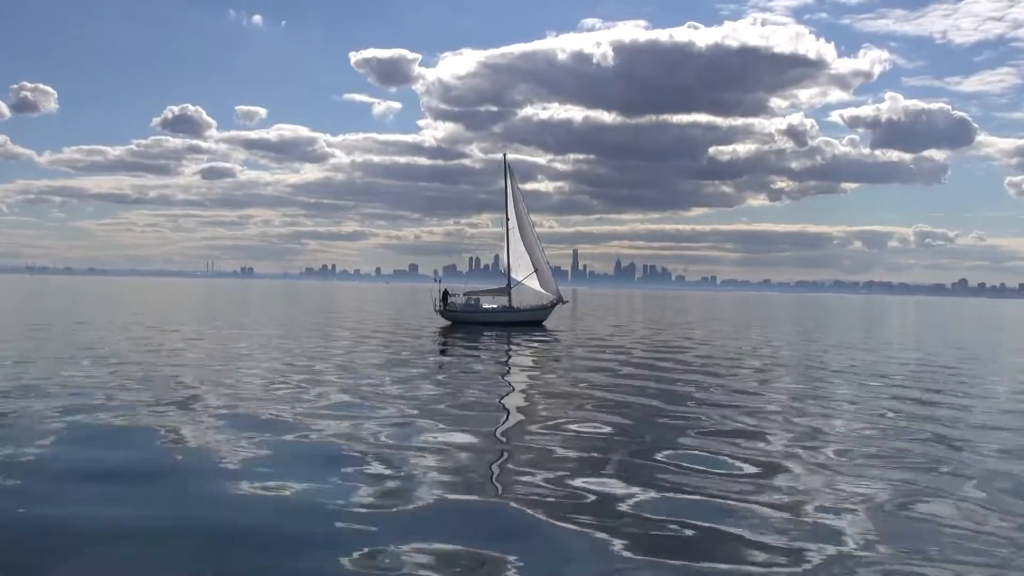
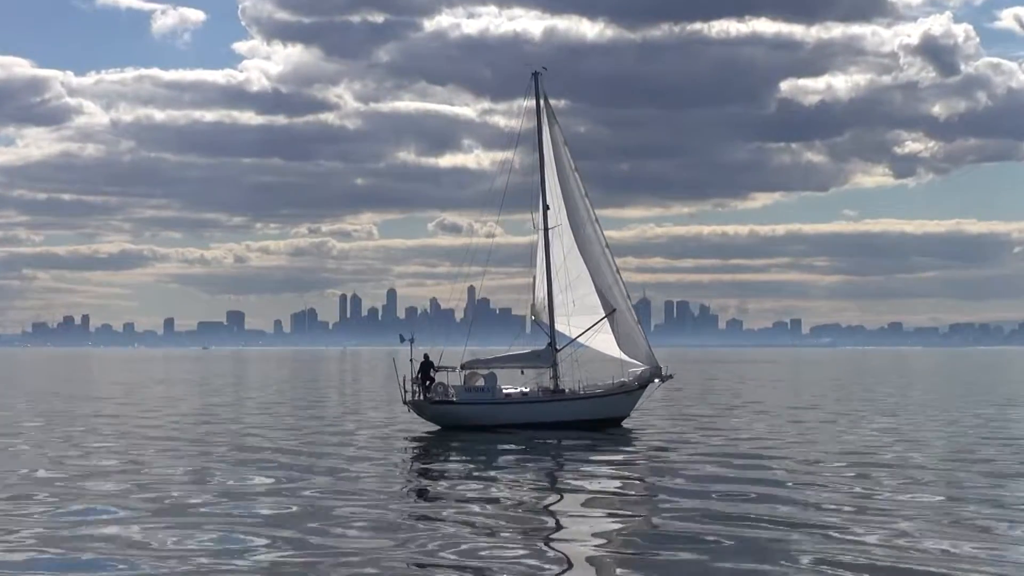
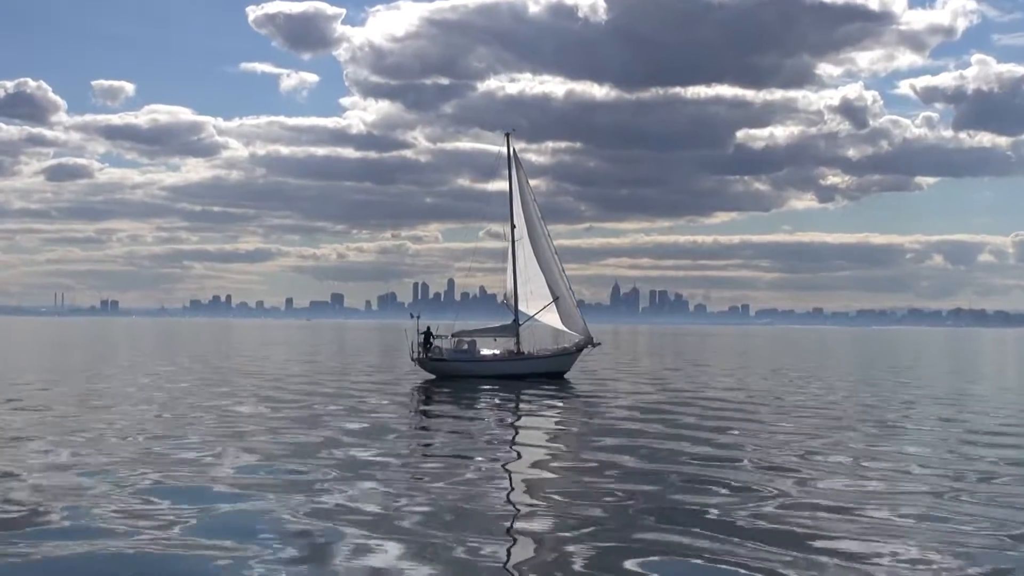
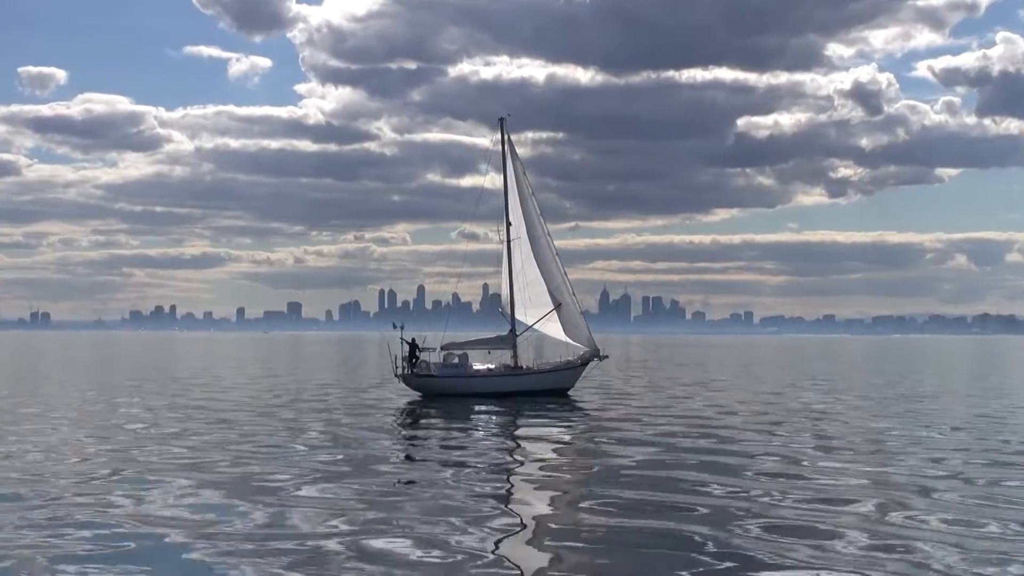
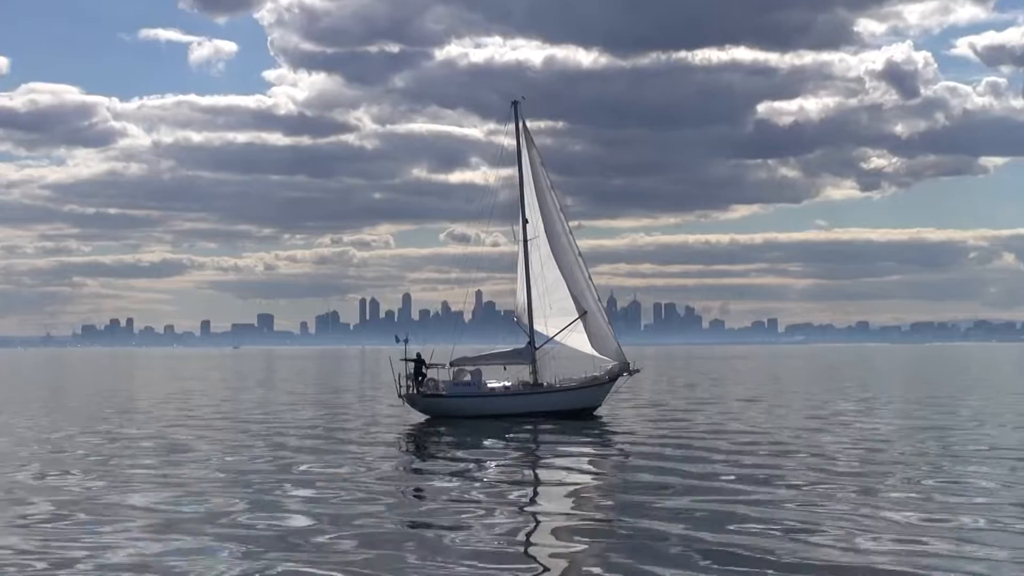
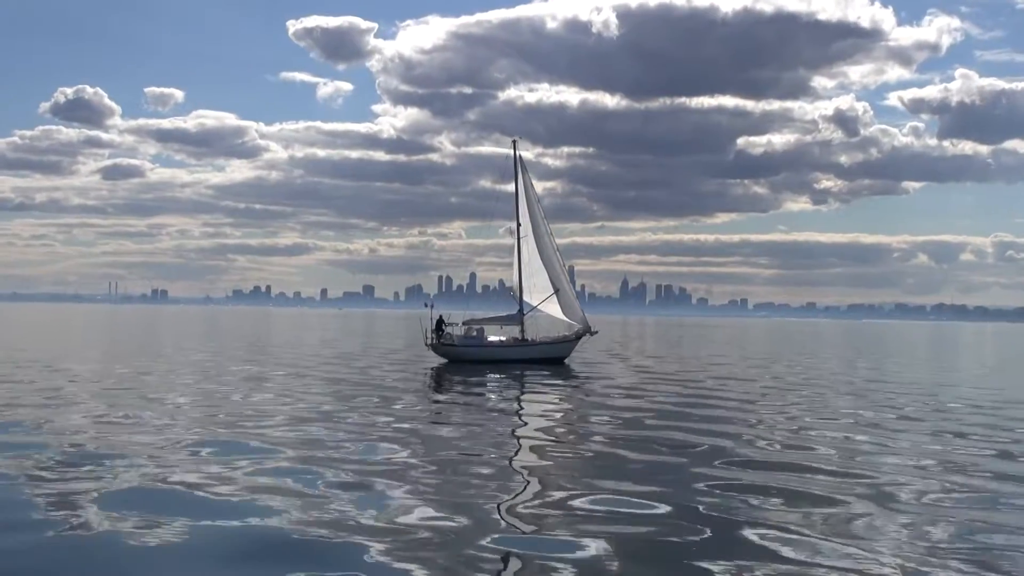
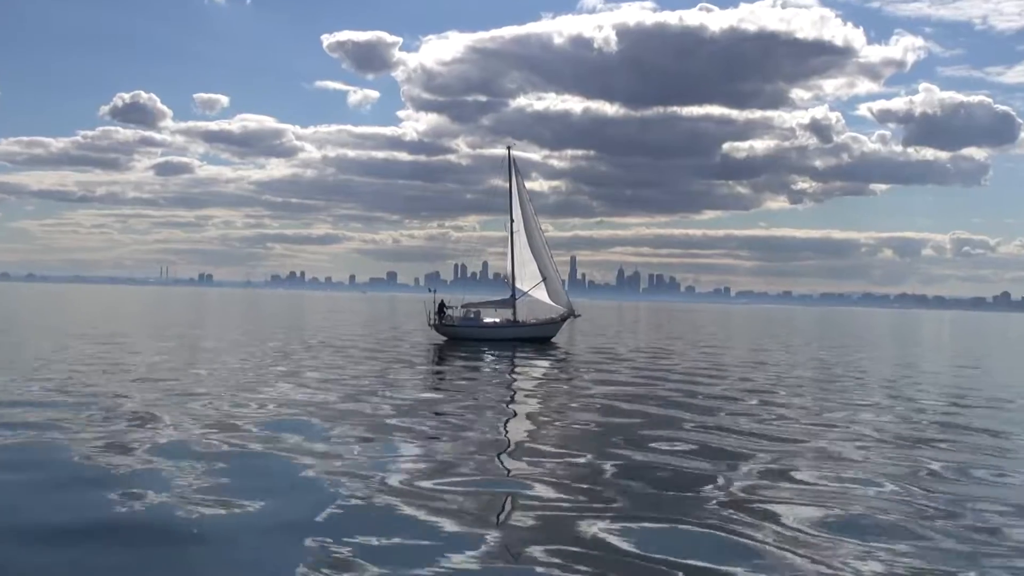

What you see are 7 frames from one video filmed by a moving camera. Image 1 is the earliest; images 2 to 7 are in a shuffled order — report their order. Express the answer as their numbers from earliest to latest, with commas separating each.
7, 6, 3, 4, 5, 2
